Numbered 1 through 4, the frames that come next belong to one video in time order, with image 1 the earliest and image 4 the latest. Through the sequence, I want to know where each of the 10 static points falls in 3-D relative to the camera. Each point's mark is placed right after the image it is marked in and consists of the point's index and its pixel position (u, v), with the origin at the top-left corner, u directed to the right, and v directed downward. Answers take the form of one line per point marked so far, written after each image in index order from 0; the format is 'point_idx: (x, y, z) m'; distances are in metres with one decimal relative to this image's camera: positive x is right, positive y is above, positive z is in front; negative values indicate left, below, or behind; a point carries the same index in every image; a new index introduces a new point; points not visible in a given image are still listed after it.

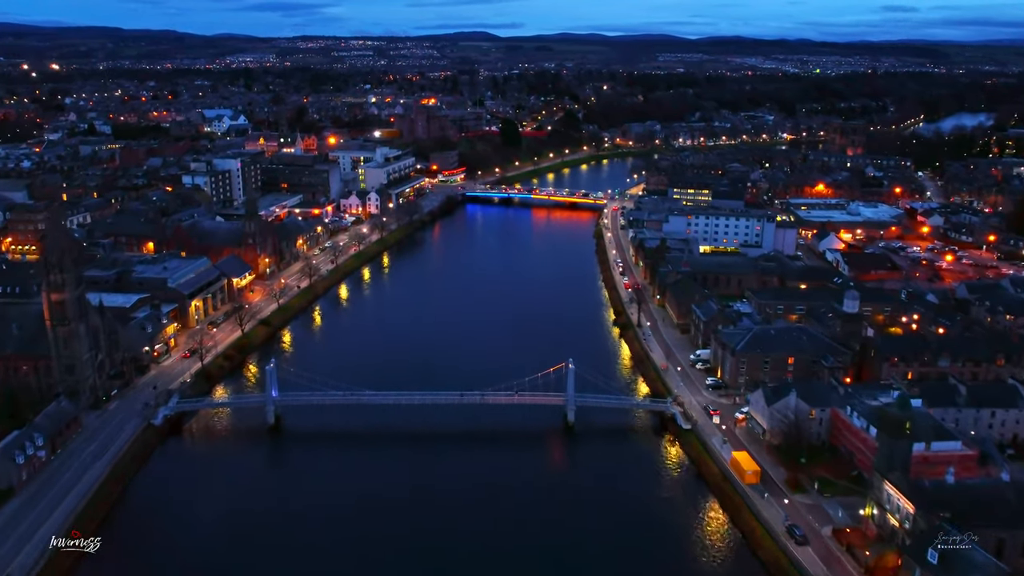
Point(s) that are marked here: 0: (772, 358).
0: (+5.6, -1.5, +17.8) m
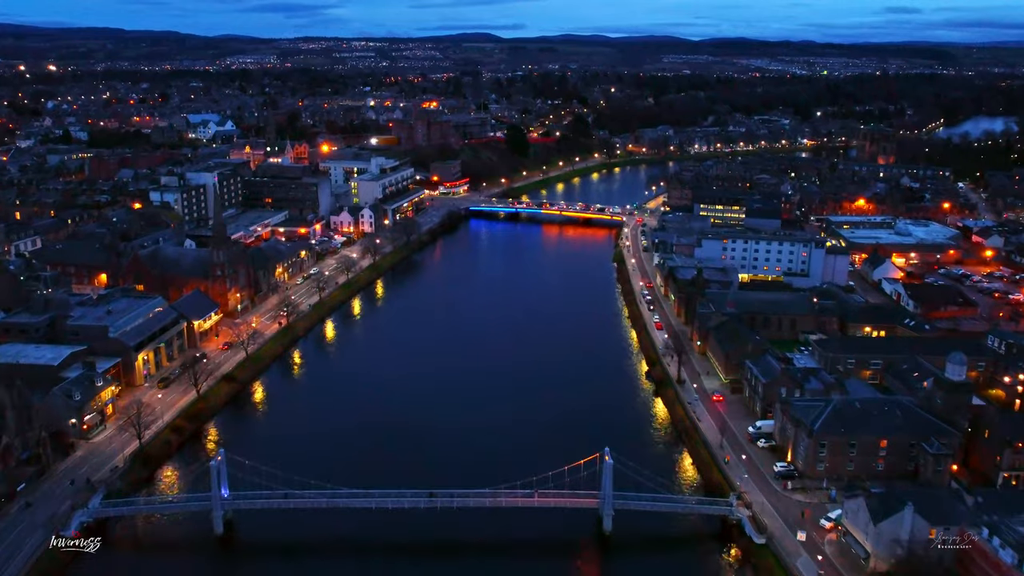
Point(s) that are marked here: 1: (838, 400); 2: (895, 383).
0: (+5.9, -2.6, +14.0) m
1: (+5.7, -2.0, +14.5) m
2: (+7.9, -2.0, +17.1) m
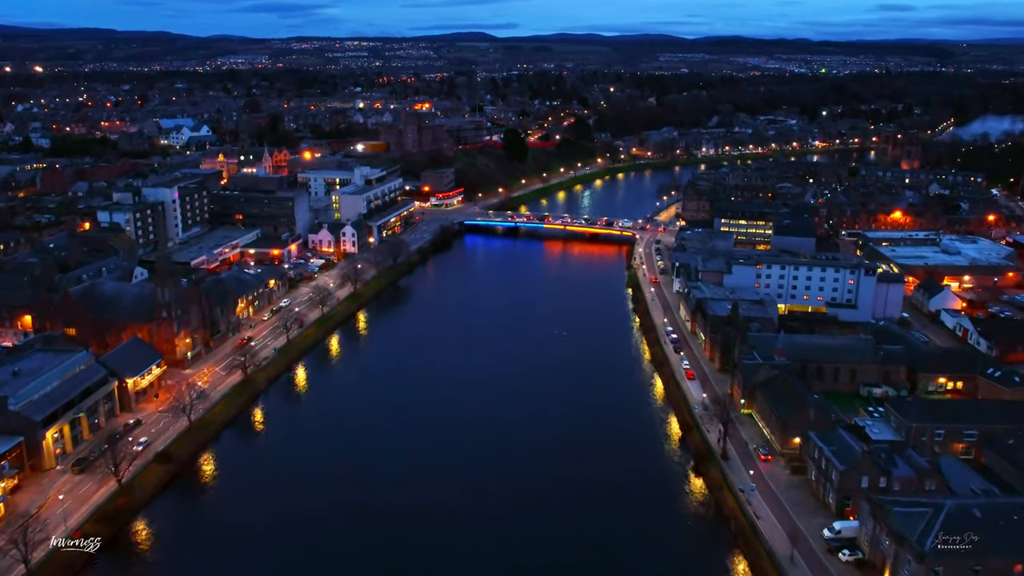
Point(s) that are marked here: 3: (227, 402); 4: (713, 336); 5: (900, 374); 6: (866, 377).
0: (+6.0, -3.5, +10.5) m
1: (+5.8, -2.9, +11.0) m
2: (+8.0, -2.9, +13.5) m
3: (-6.0, -2.4, +17.2) m
4: (+4.8, -1.2, +19.6) m
5: (+8.2, -1.8, +17.5) m
6: (+7.6, -1.9, +17.6) m
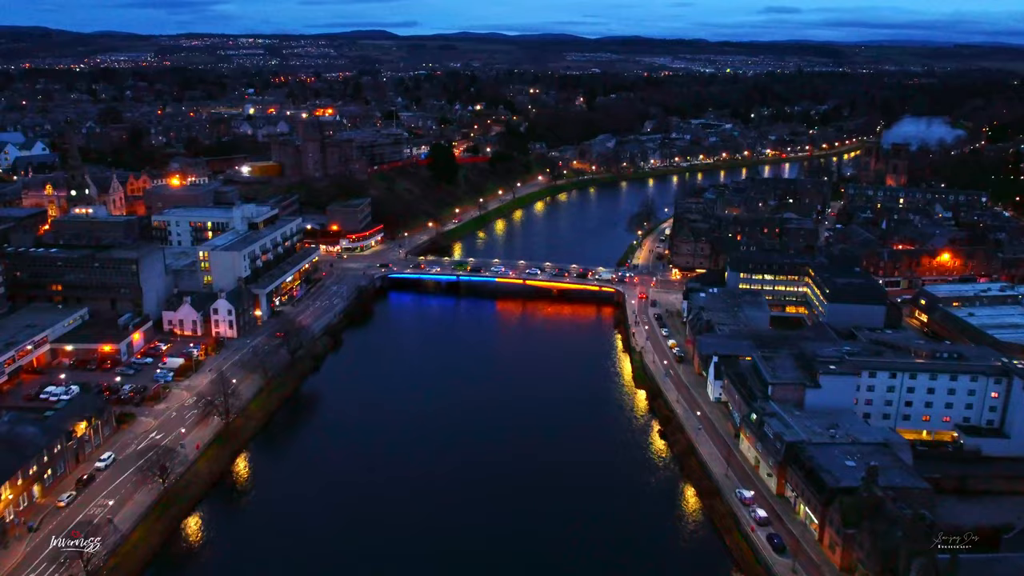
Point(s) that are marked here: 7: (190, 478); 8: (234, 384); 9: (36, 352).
0: (+7.0, -5.8, +2.5) m
1: (+6.7, -5.1, +3.0) m
2: (+8.6, -5.1, +5.8) m
3: (-5.7, -4.9, +8.0) m
4: (+4.7, -3.4, +11.5) m
5: (+8.3, -4.0, +9.8) m
6: (+7.7, -4.1, +9.8) m
7: (-5.5, -3.1, +14.5) m
8: (-6.0, -1.9, +17.9) m
9: (-10.3, -1.4, +18.0) m
